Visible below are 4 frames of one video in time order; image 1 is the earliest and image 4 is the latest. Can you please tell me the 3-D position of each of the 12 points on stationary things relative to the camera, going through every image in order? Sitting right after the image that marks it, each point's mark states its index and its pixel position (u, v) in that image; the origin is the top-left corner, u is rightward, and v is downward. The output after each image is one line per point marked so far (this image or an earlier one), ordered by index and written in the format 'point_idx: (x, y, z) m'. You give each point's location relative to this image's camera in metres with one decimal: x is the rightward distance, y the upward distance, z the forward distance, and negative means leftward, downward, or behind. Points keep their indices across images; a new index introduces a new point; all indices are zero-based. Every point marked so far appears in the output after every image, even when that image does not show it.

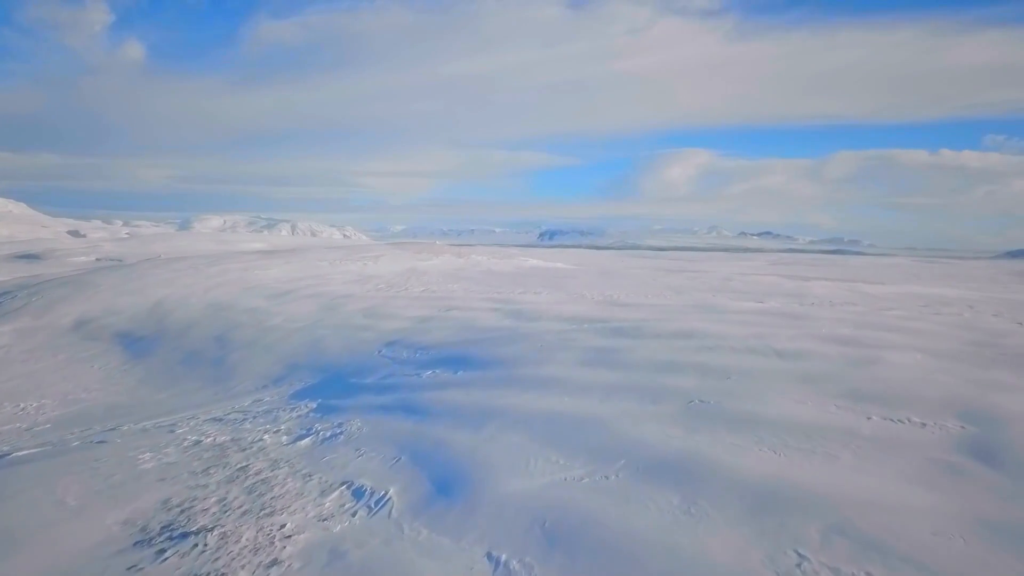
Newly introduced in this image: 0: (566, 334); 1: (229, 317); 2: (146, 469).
0: (+1.0, -0.9, +12.0) m
1: (-8.5, -0.9, +18.7) m
2: (-4.0, -2.0, +6.9) m
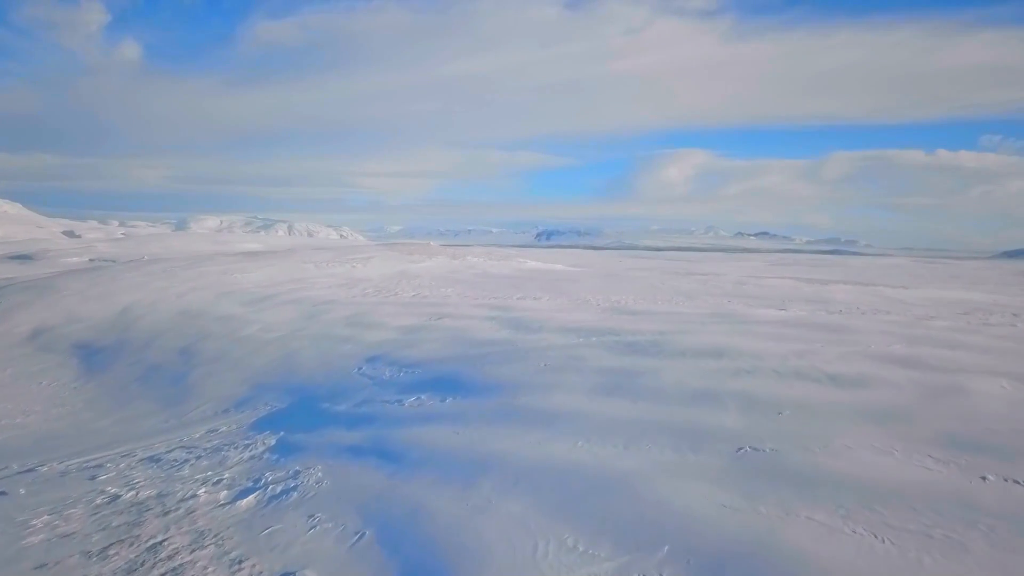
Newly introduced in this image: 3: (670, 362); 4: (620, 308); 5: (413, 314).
0: (+1.0, -1.1, +10.4) m
1: (-8.6, -1.0, +17.1) m
2: (-4.0, -2.2, +5.2) m
3: (+2.3, -1.1, +9.2) m
4: (+2.8, -0.5, +16.4) m
5: (-2.7, -0.7, +17.1) m
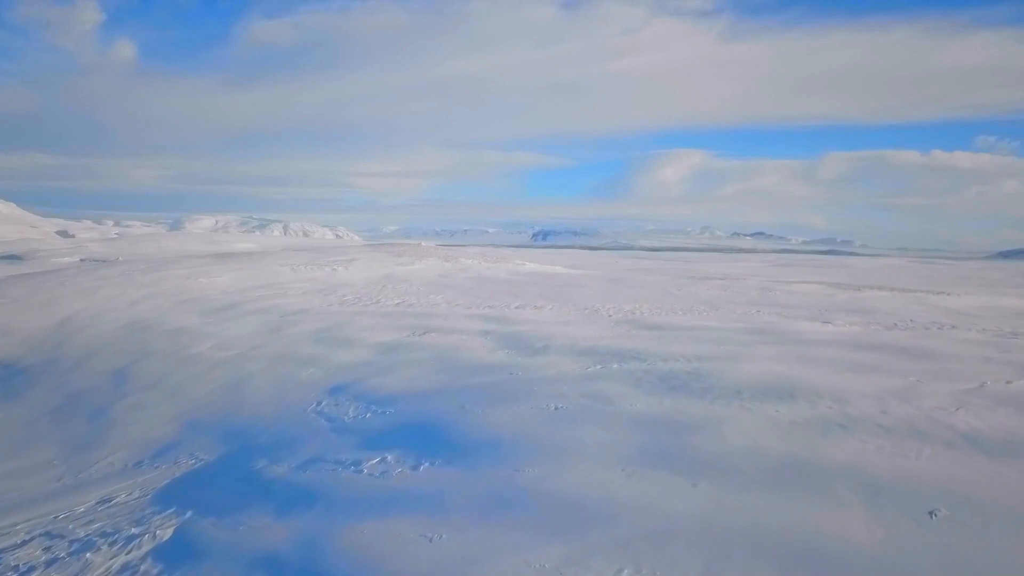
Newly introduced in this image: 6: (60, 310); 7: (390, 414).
0: (+1.0, -1.3, +8.0) m
1: (-8.6, -1.3, +14.6) m
2: (-4.0, -2.4, +2.8) m
3: (+2.3, -1.3, +6.7) m
4: (+2.8, -0.7, +14.0) m
5: (-2.8, -0.9, +14.6) m
6: (-13.1, -0.6, +18.1) m
7: (-1.6, -1.6, +8.2) m
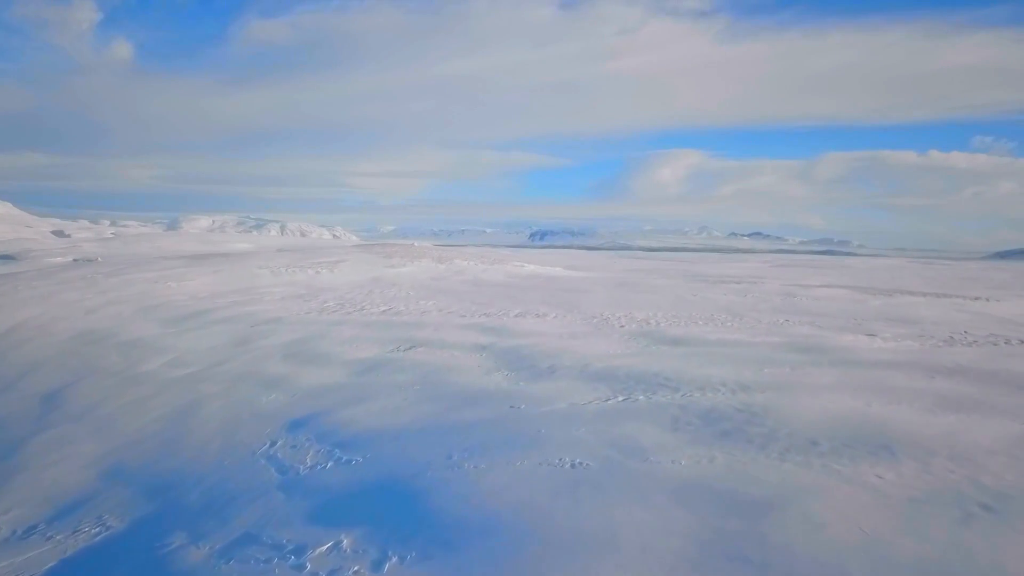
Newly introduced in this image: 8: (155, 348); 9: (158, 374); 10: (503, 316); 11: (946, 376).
0: (+1.0, -1.4, +6.2) m
1: (-8.6, -1.4, +12.7) m
2: (-4.0, -2.5, +0.9) m
3: (+2.4, -1.4, +4.9) m
4: (+2.8, -0.9, +12.2) m
5: (-2.8, -1.1, +12.8) m
6: (-13.2, -0.7, +16.3) m
7: (-1.6, -1.8, +6.3) m
8: (-7.5, -1.3, +13.1) m
9: (-6.5, -1.6, +11.4) m
10: (-0.2, -0.7, +15.0) m
11: (+5.6, -1.1, +8.0) m
